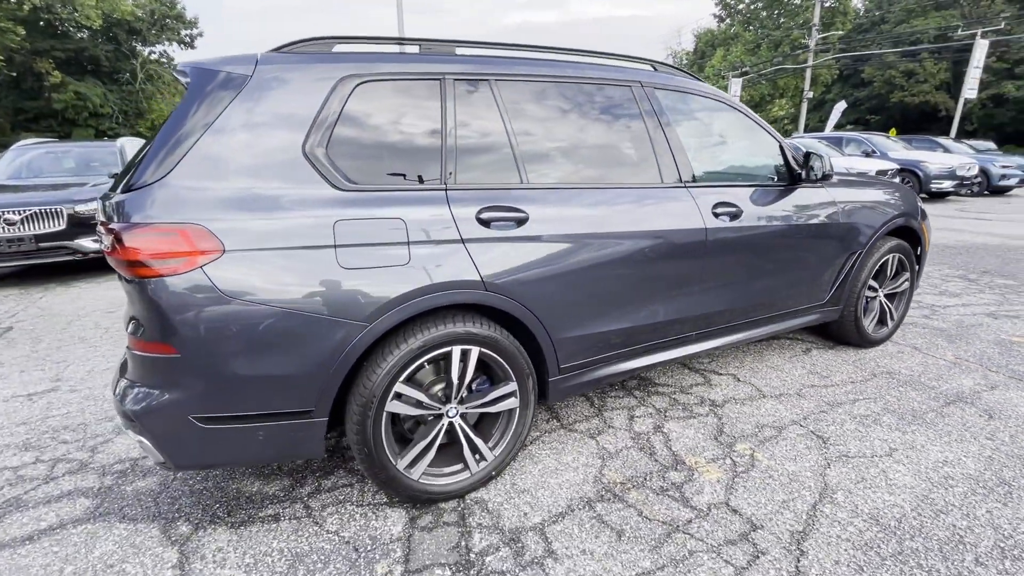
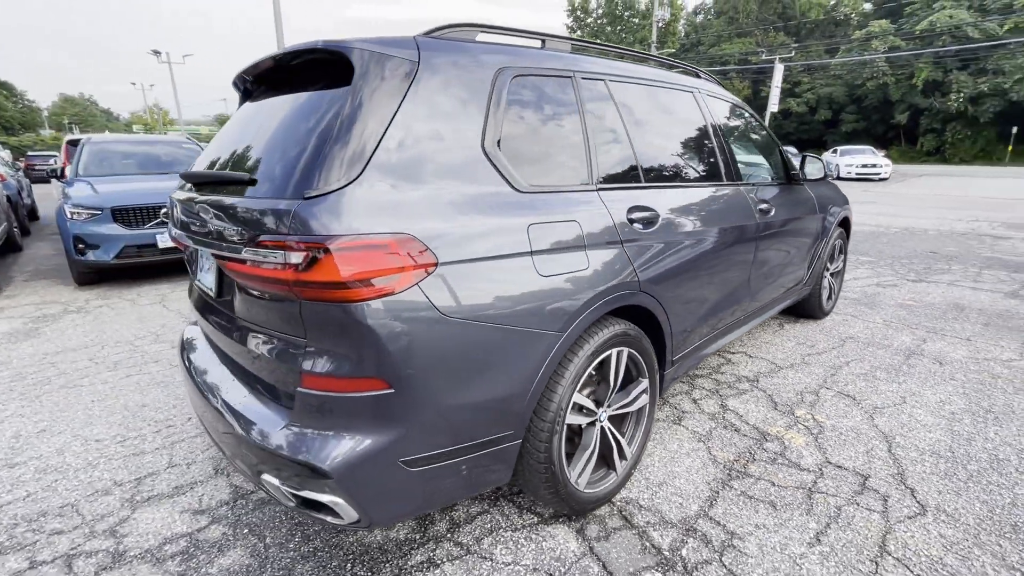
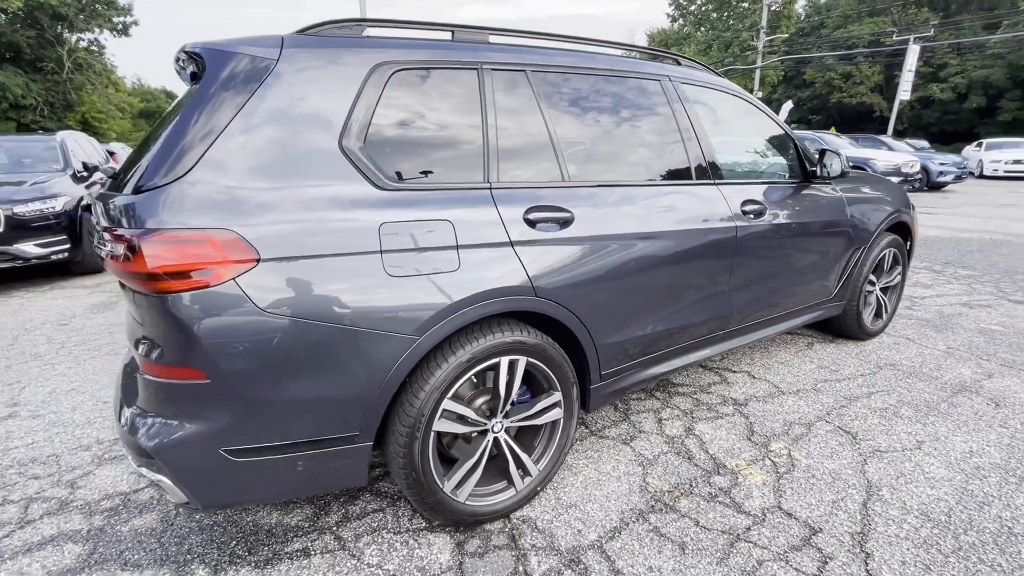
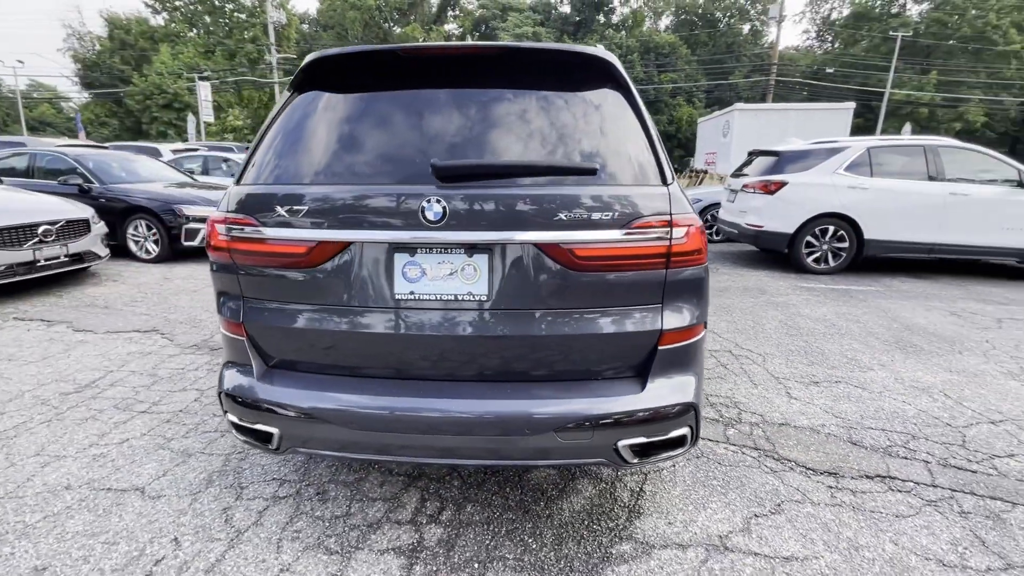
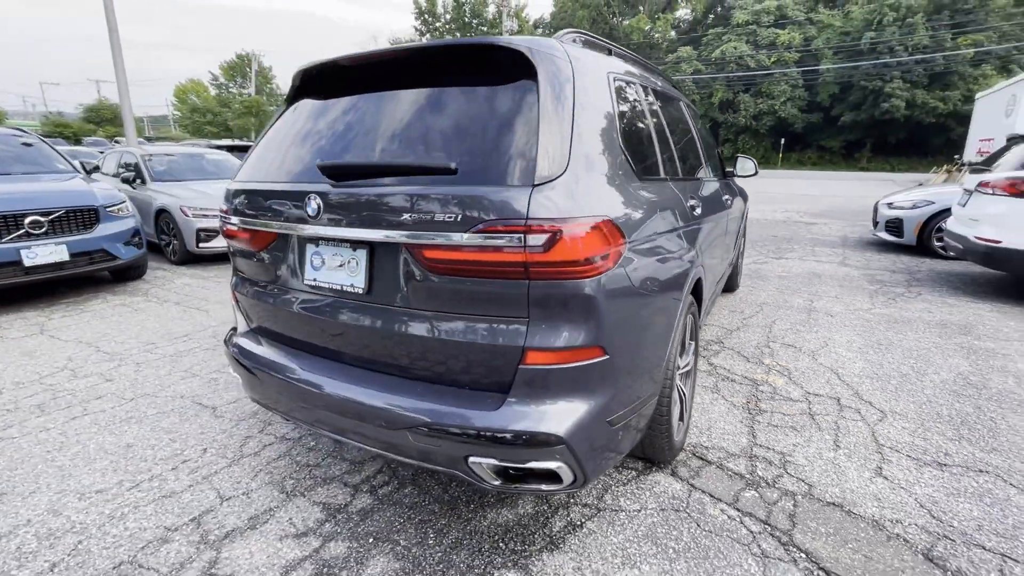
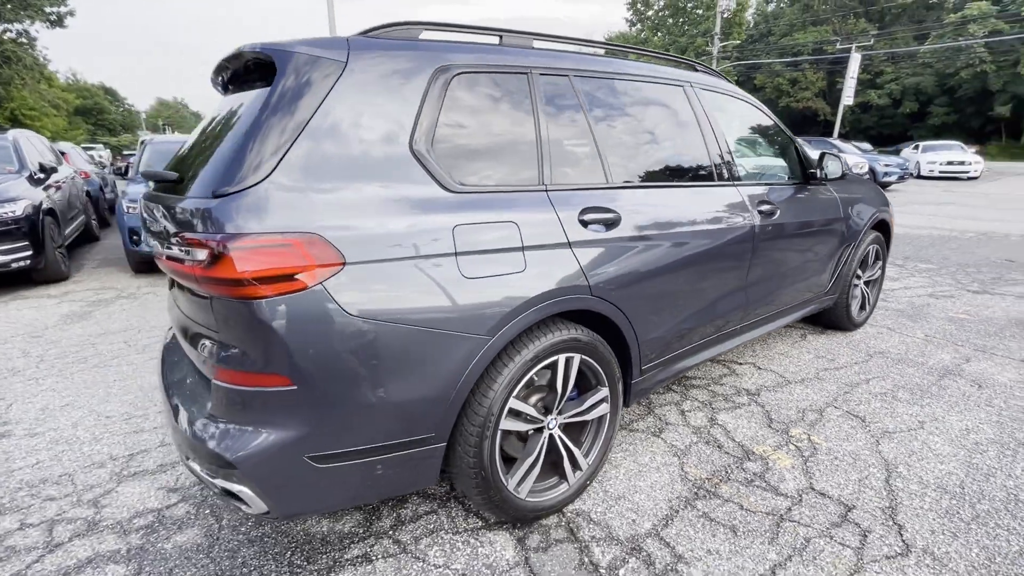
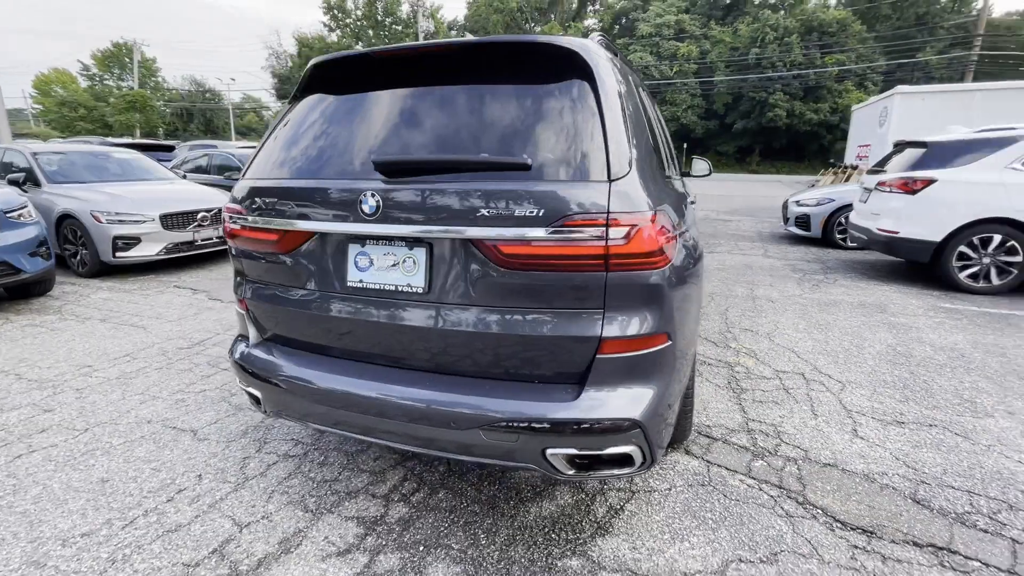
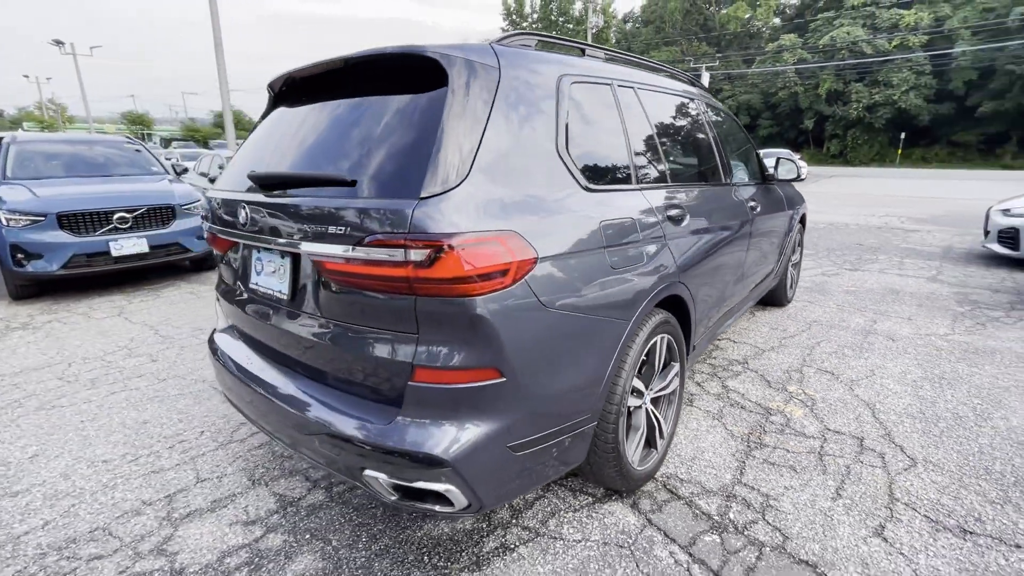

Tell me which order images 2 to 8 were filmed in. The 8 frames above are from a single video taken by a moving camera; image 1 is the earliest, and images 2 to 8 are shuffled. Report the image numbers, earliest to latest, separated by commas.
3, 6, 2, 8, 5, 7, 4
